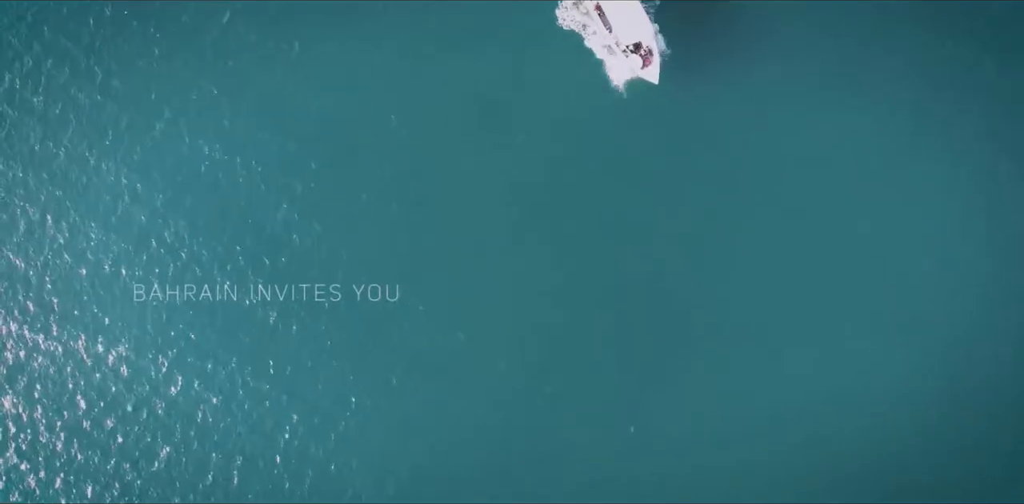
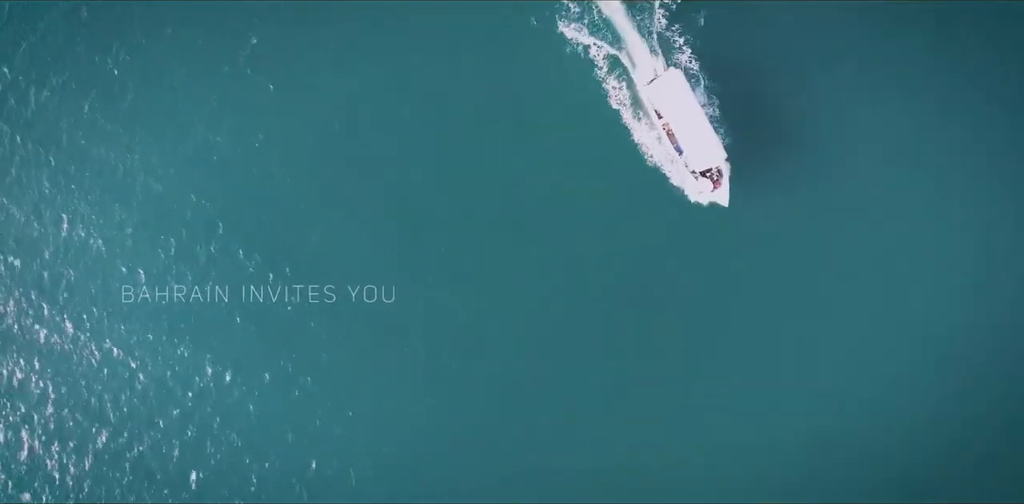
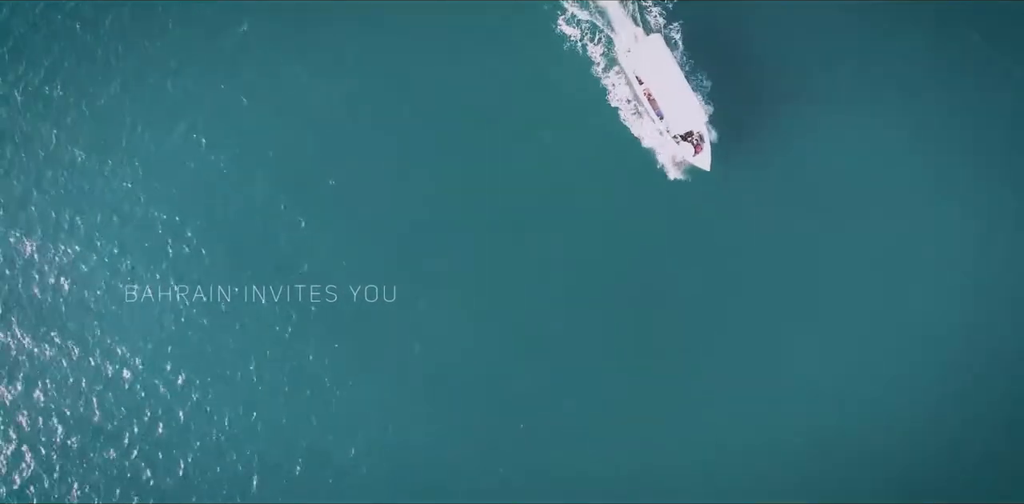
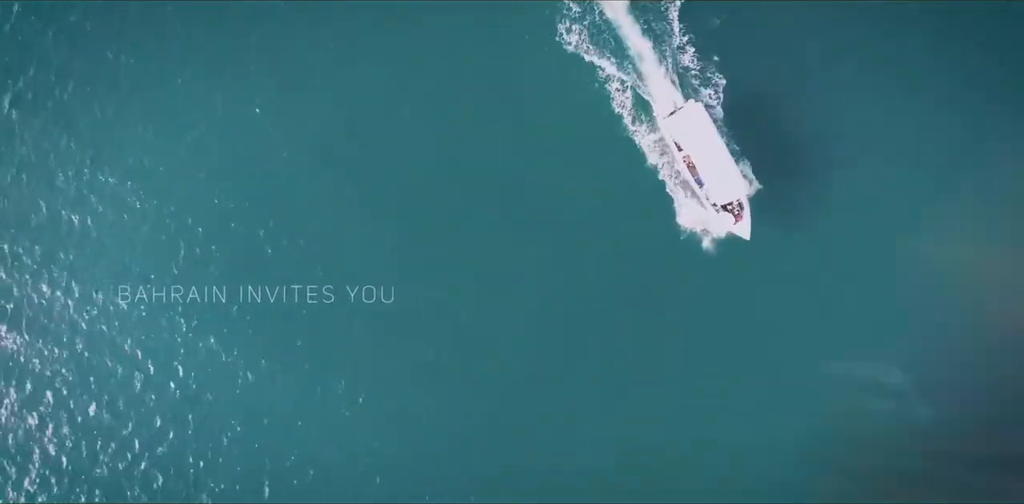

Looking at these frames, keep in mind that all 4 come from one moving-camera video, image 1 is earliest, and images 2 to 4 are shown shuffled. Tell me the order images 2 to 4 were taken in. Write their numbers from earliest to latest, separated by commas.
3, 2, 4
